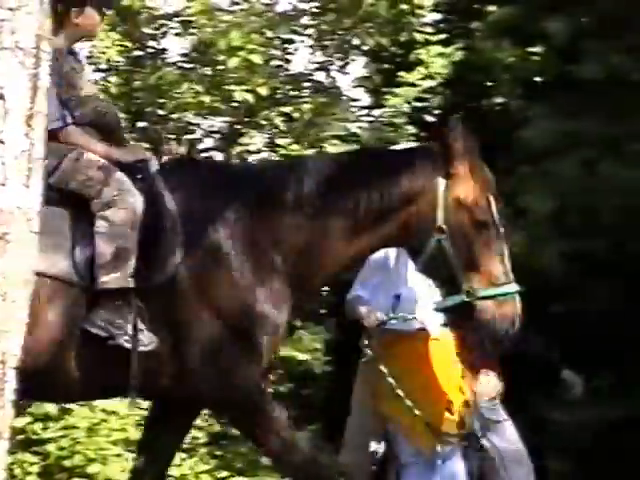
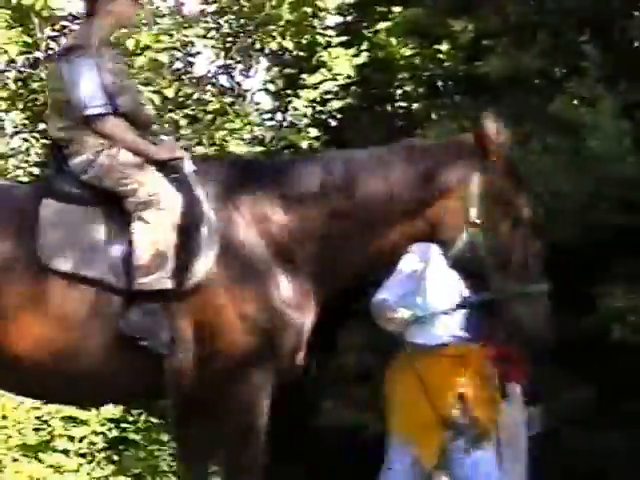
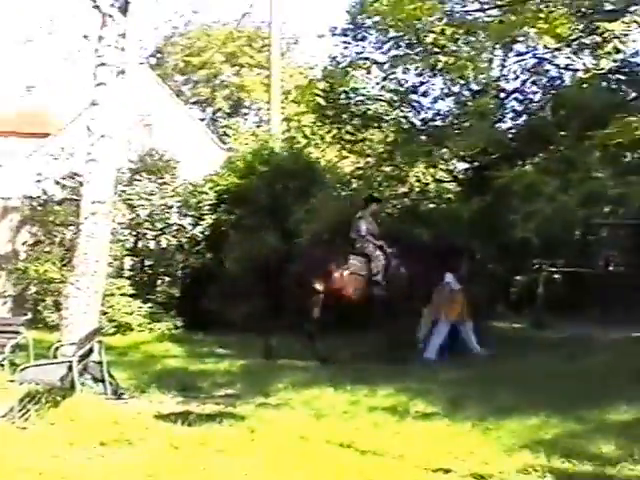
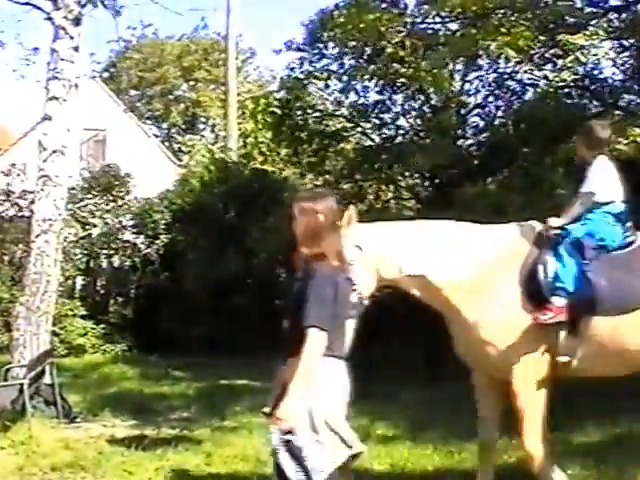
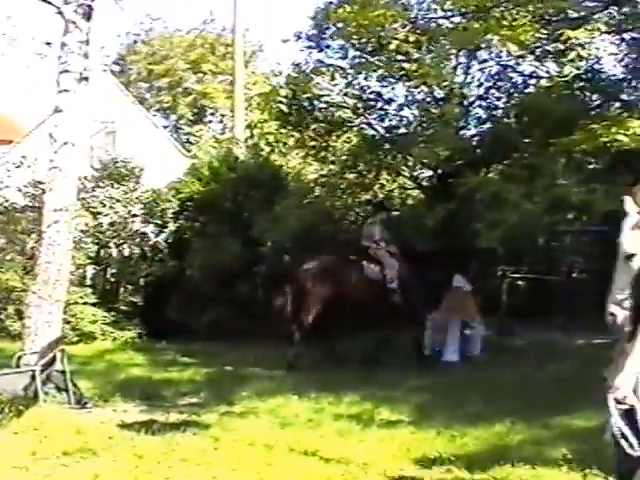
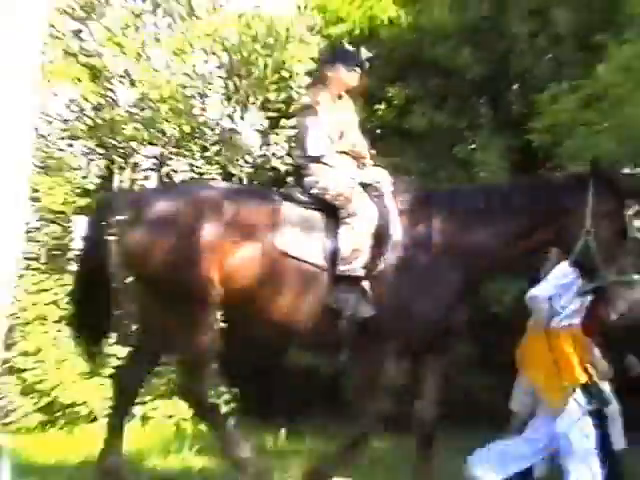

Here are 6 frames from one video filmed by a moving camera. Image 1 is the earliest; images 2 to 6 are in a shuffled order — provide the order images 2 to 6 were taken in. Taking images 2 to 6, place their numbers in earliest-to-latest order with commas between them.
2, 6, 3, 5, 4
